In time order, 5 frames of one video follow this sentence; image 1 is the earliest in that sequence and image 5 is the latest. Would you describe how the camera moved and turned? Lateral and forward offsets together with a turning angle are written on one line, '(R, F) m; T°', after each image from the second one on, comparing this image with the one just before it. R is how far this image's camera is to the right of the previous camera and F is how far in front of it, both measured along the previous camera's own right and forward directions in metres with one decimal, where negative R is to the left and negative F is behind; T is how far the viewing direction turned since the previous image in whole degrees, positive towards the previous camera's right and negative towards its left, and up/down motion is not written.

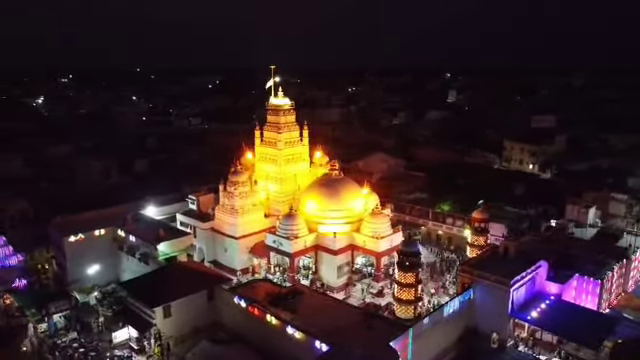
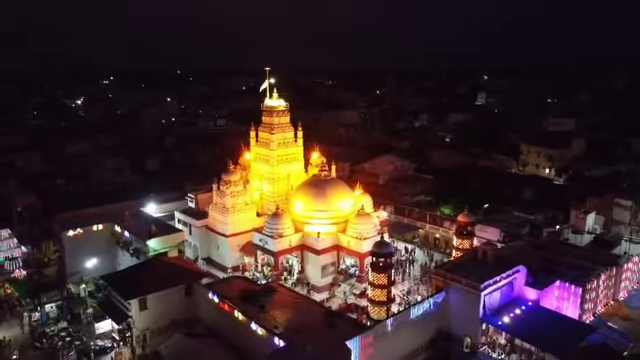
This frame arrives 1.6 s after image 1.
(+2.2, -0.2) m; -4°
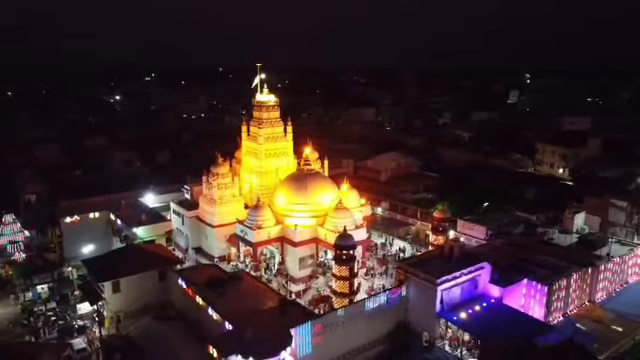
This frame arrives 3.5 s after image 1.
(+2.7, -0.3) m; -5°
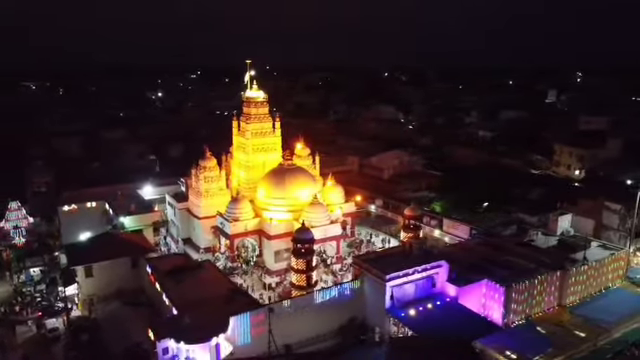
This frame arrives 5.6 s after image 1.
(+3.2, -0.1) m; -6°
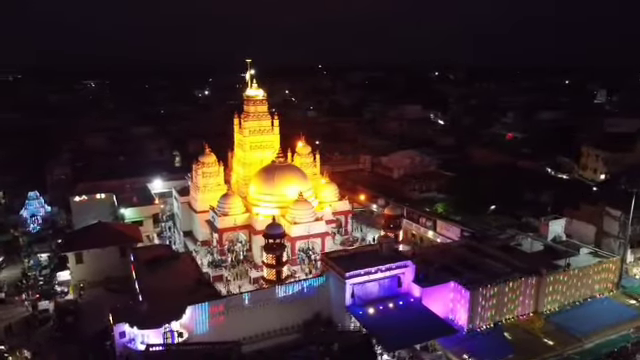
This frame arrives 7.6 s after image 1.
(+3.0, -0.1) m; -6°
